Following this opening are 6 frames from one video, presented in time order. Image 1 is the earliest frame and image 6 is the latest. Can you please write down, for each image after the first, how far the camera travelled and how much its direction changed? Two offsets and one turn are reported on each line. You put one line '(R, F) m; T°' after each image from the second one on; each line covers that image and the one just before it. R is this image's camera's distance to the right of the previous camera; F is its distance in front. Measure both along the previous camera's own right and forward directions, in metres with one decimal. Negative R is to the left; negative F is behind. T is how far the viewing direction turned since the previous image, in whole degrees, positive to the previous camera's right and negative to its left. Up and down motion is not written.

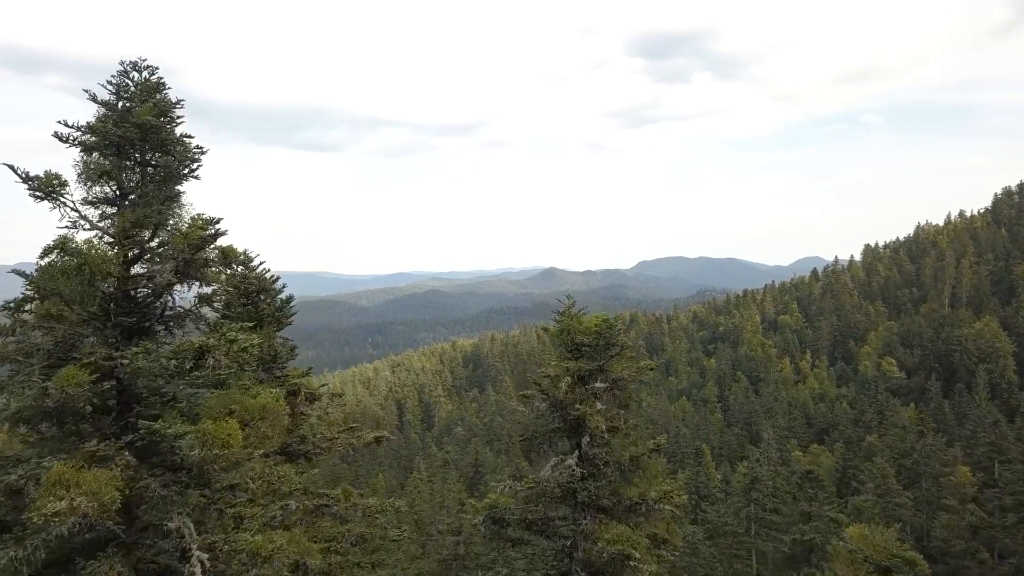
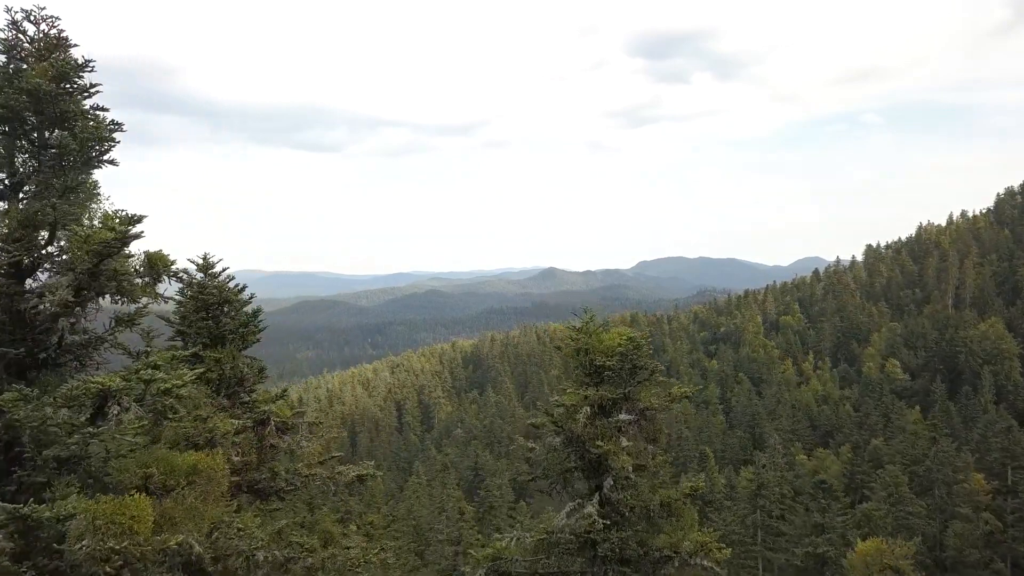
(-0.1, +1.0) m; 0°
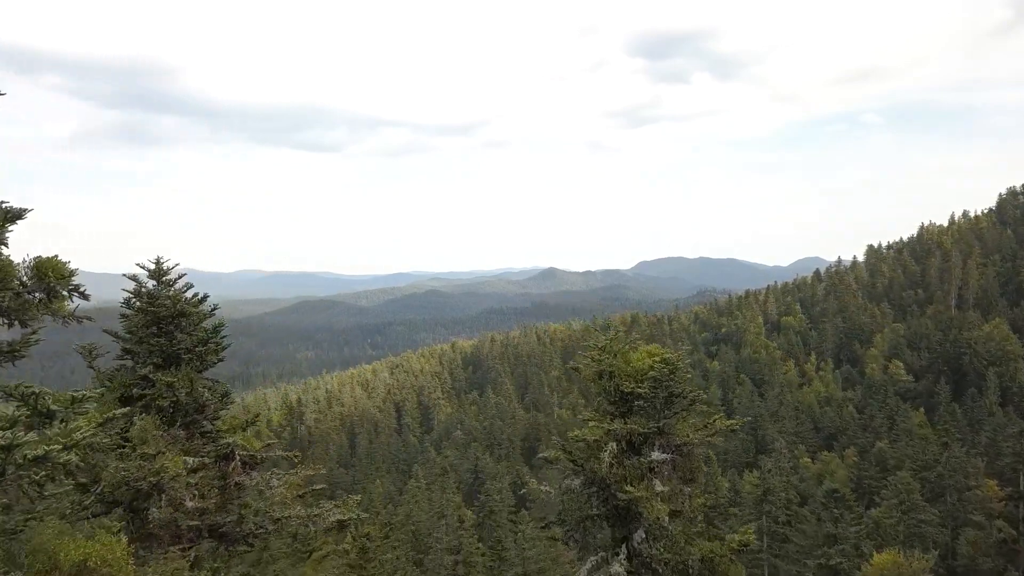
(-0.1, +0.8) m; 0°
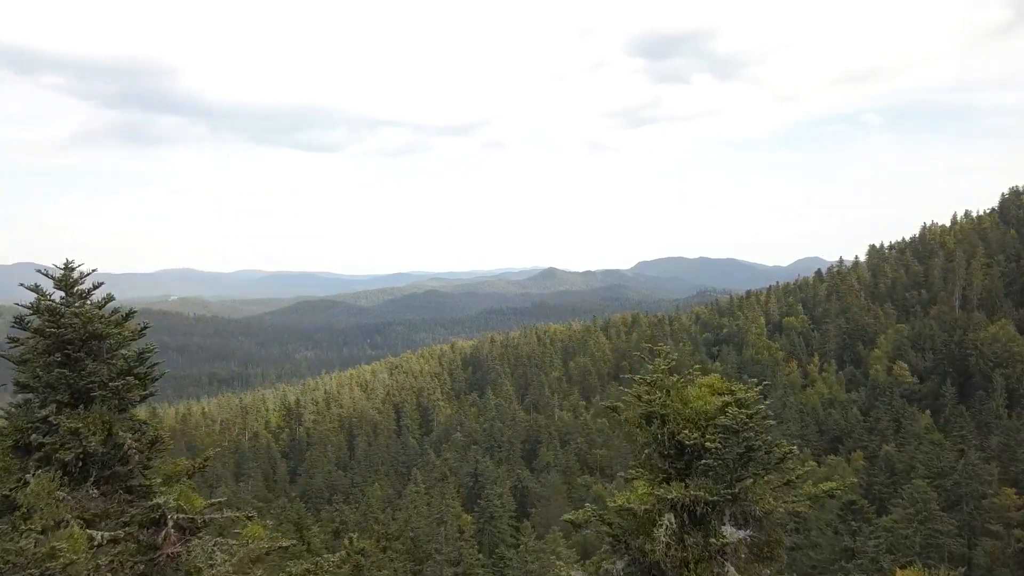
(-0.1, +1.1) m; 0°
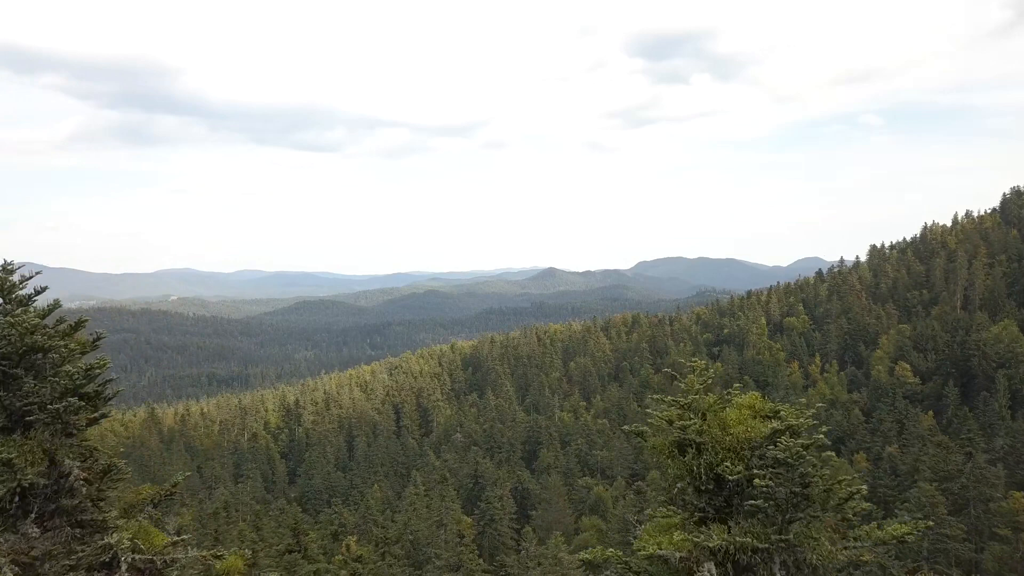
(-0.1, +0.5) m; 0°
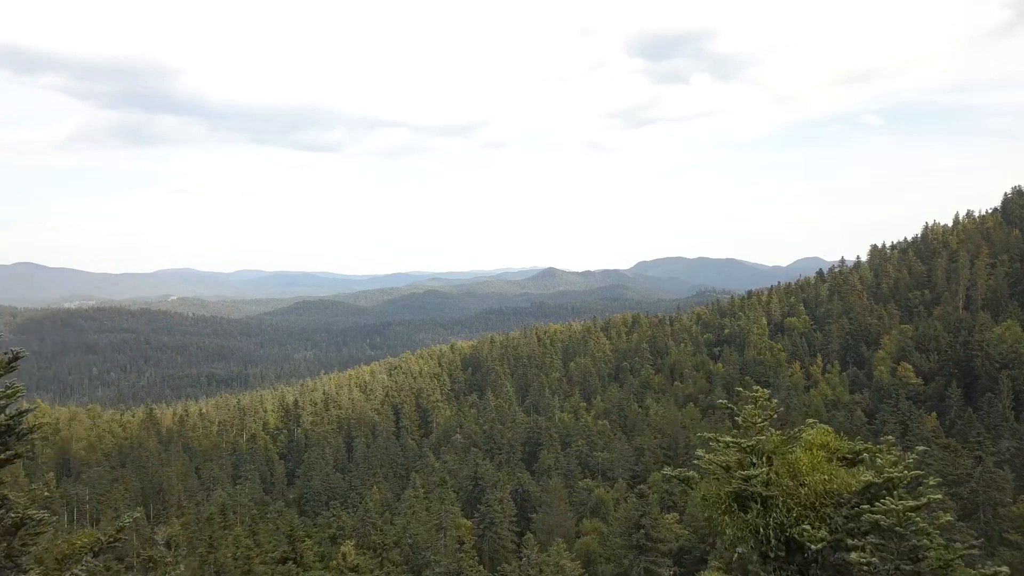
(0.0, +0.6) m; 0°
